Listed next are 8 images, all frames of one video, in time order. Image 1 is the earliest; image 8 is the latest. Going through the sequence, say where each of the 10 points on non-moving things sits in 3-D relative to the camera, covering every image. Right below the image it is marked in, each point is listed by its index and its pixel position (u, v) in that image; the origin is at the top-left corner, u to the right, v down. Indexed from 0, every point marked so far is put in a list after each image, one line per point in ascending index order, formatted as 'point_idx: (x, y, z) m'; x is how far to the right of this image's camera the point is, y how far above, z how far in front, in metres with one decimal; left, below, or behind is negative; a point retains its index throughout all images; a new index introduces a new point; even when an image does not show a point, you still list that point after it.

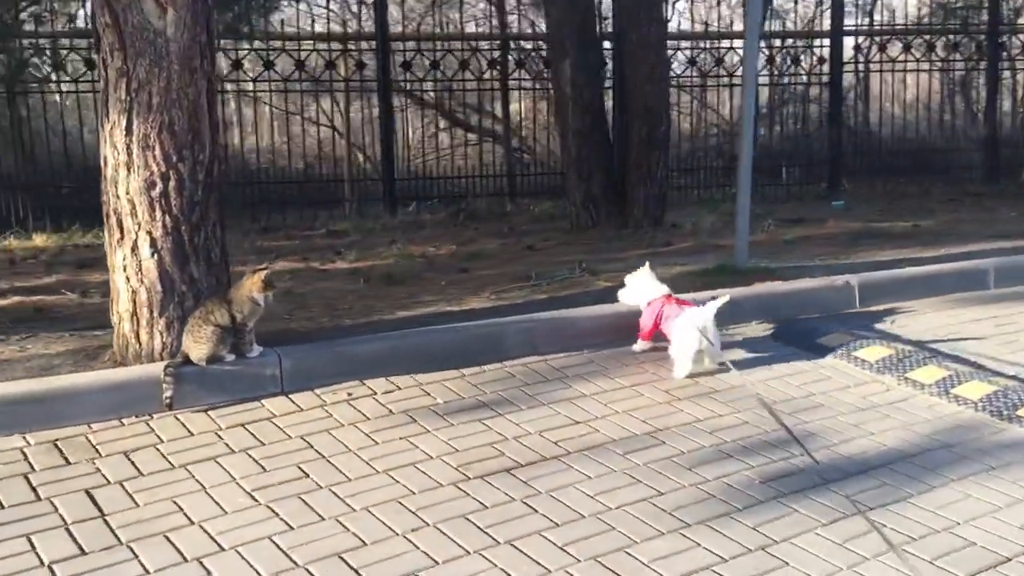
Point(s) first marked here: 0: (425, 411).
0: (-0.5, -0.7, +5.4) m
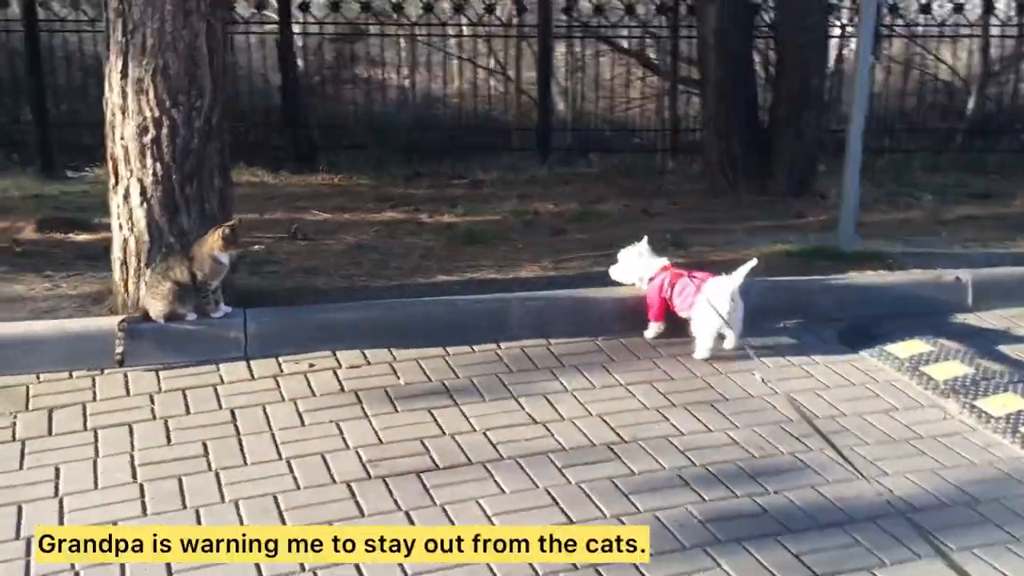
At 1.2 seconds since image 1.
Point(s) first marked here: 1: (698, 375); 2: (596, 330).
0: (-0.7, -0.5, +5.0) m
1: (+1.0, -0.5, +5.4) m
2: (+0.5, -0.3, +5.9) m
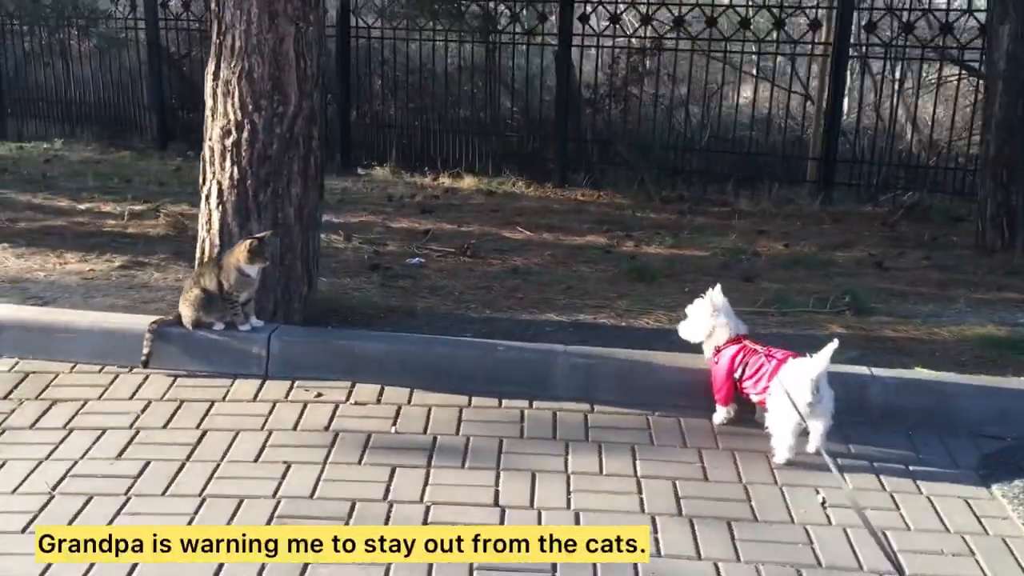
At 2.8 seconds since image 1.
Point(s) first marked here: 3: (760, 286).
0: (-0.7, -0.7, +4.5) m
1: (+1.0, -0.9, +4.3) m
2: (+0.7, -0.6, +5.0) m
3: (+2.1, 0.0, +8.1) m
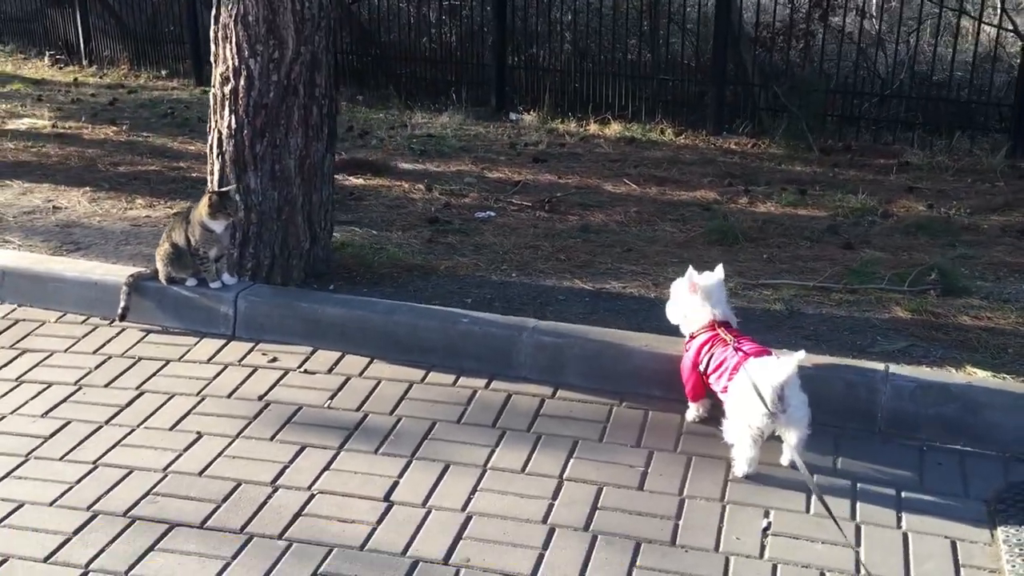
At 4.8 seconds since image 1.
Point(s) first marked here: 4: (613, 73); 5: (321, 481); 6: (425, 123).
0: (-1.0, -0.5, +4.3) m
1: (+0.7, -0.8, +3.7) m
2: (+0.5, -0.5, +4.4) m
3: (+2.6, +0.2, +7.1) m
4: (+1.4, +2.6, +11.6) m
5: (-0.7, -0.8, +3.7) m
6: (-0.9, +2.0, +11.5) m
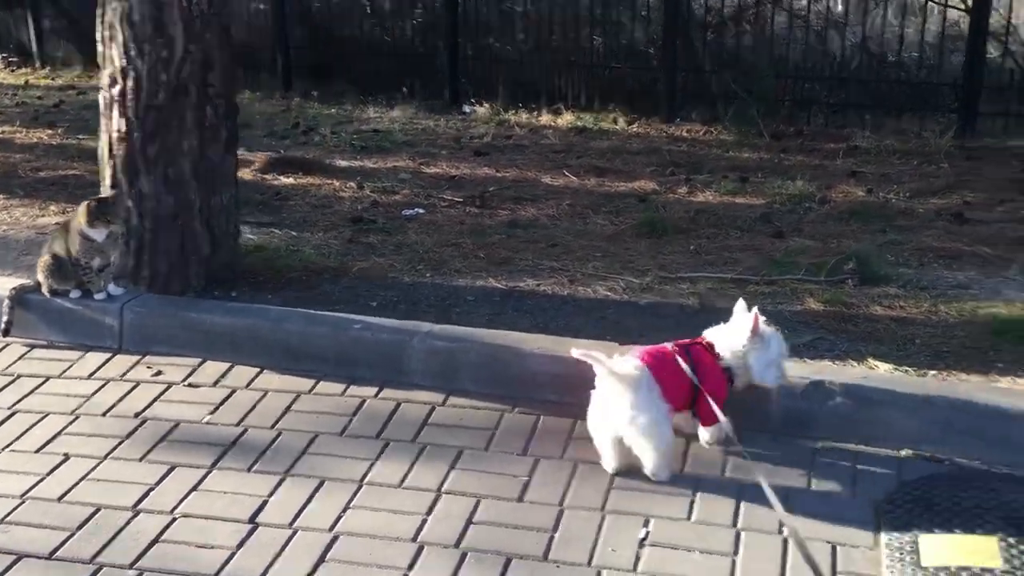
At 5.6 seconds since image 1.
0: (-1.5, -0.6, +4.1) m
1: (+0.2, -0.8, +3.5) m
2: (0.0, -0.5, +4.3) m
3: (+2.0, +0.3, +7.0) m
4: (+0.7, +2.7, +11.5) m
5: (-1.2, -0.8, +3.6) m
6: (-1.6, +2.0, +11.3) m
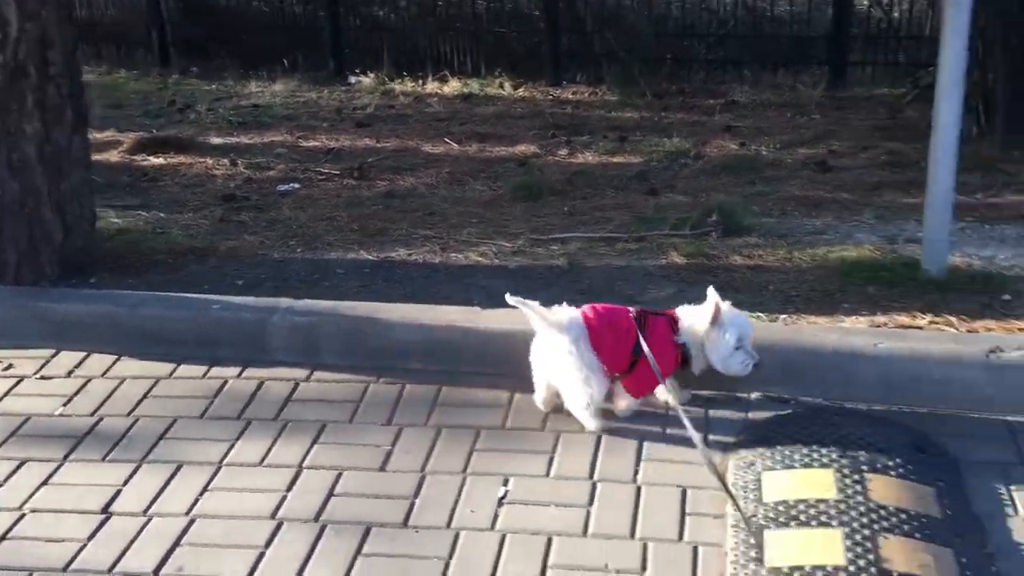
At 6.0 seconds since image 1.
0: (-2.1, -0.6, +3.9) m
1: (-0.3, -0.7, +3.6) m
2: (-0.6, -0.3, +4.3) m
3: (+1.1, +0.7, +7.2) m
4: (-0.8, +3.1, +11.4) m
5: (-1.7, -0.8, +3.4) m
6: (-3.0, +2.2, +11.0) m
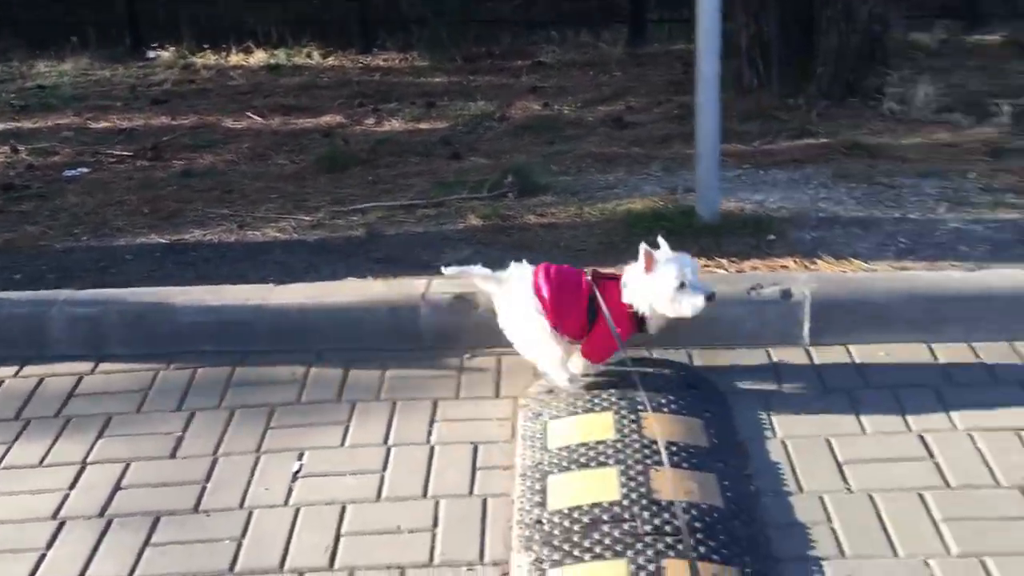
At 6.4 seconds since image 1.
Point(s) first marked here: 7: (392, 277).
0: (-2.9, -0.6, +3.6) m
1: (-1.1, -0.6, +3.5) m
2: (-1.5, -0.3, +4.2) m
3: (-0.4, +0.9, +7.2) m
4: (-3.1, +3.3, +11.0) m
5: (-2.4, -0.8, +3.2) m
6: (-5.2, +2.3, +10.3) m
7: (-0.6, 0.0, +4.5) m
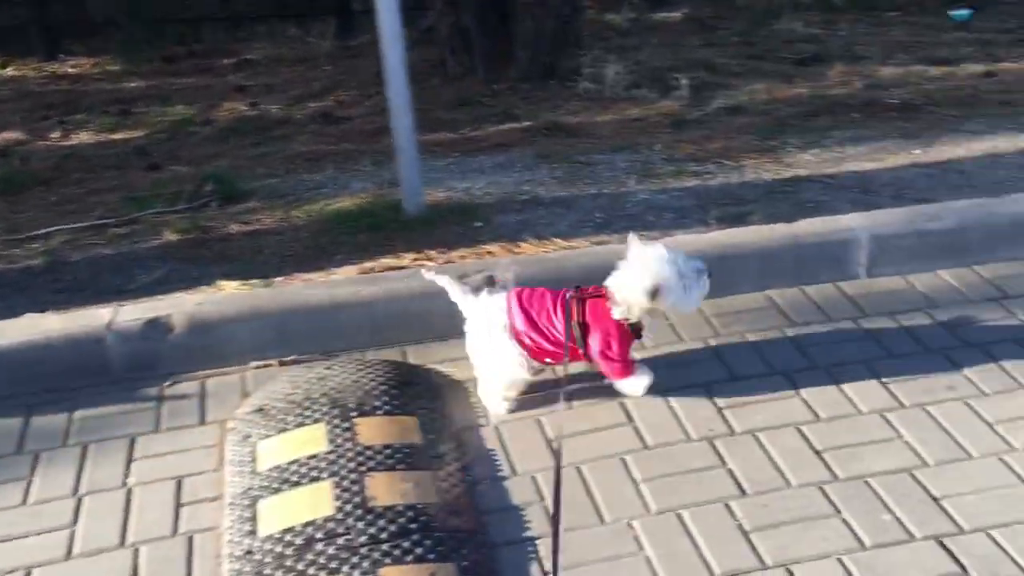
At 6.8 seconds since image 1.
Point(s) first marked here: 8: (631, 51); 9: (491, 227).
0: (-3.8, -1.0, +2.7) m
1: (-2.0, -0.8, +3.0) m
2: (-2.6, -0.5, +3.6) m
3: (-2.5, +0.8, +6.8) m
4: (-6.4, +2.9, +9.6) m
5: (-3.2, -1.1, +2.4) m
6: (-8.0, +1.6, +8.5) m
7: (-1.9, -0.1, +4.1) m
8: (+1.1, +2.2, +8.8) m
9: (-0.1, +0.3, +4.9) m
